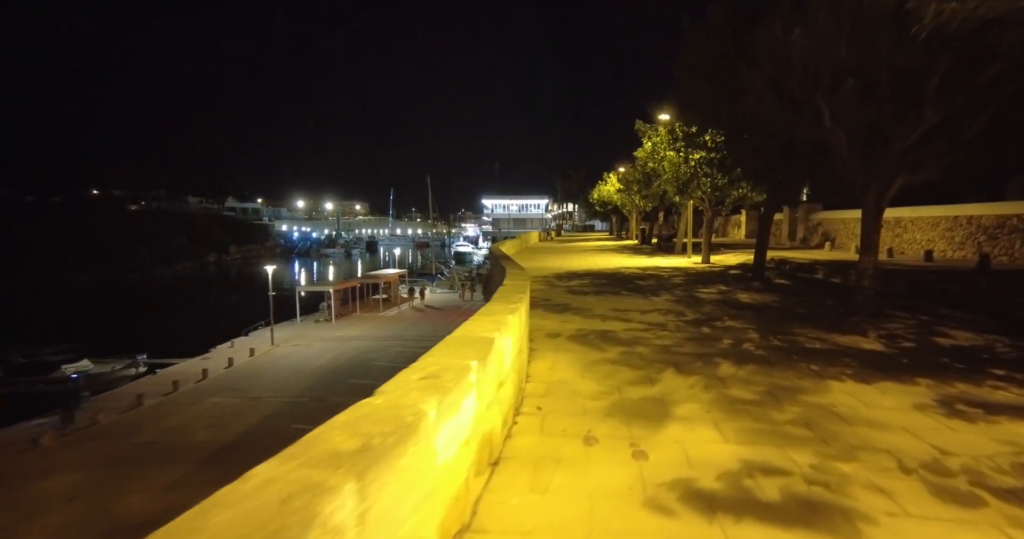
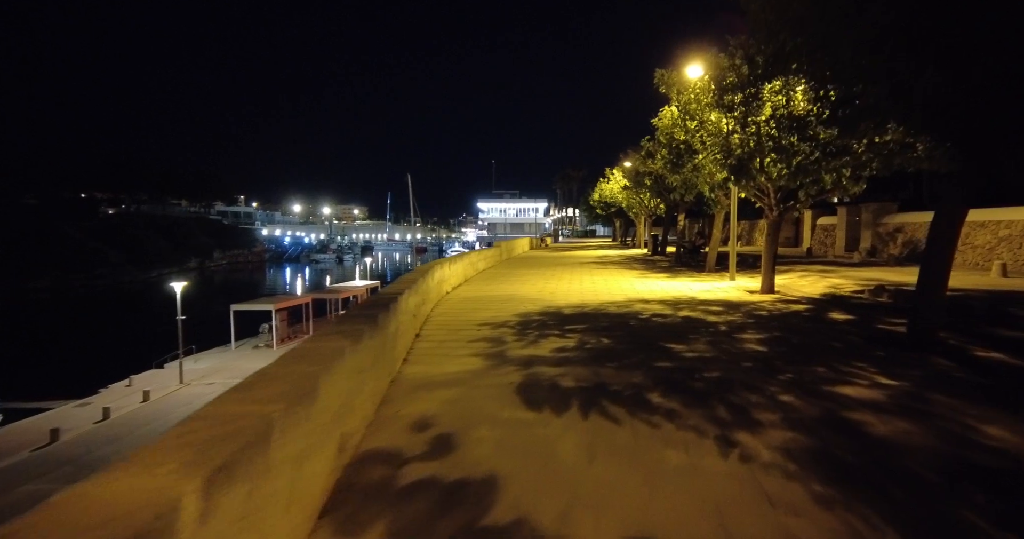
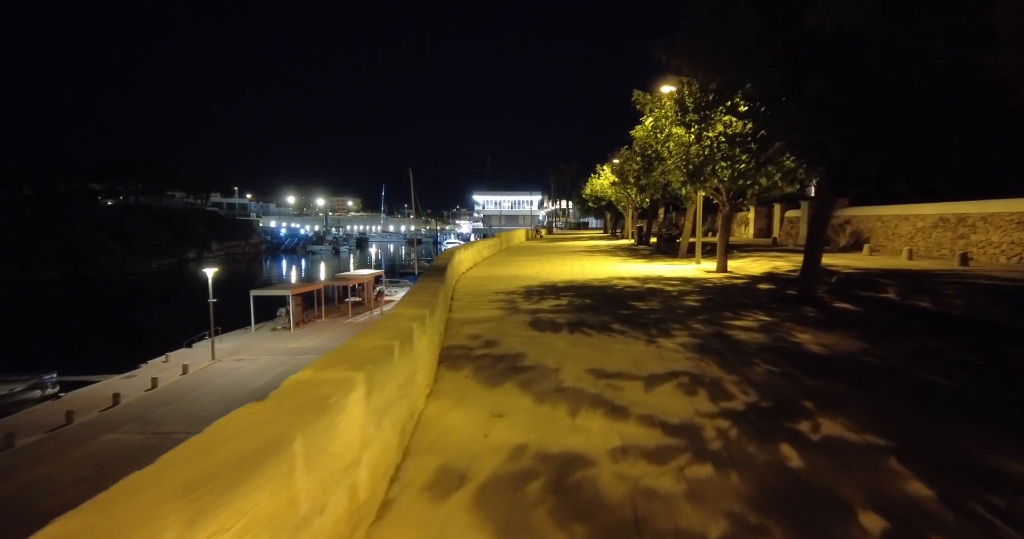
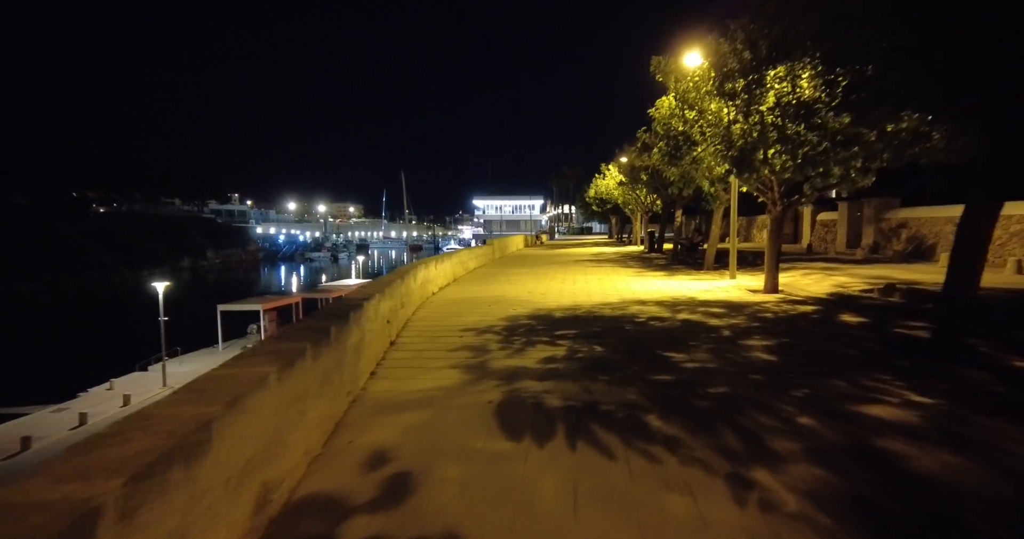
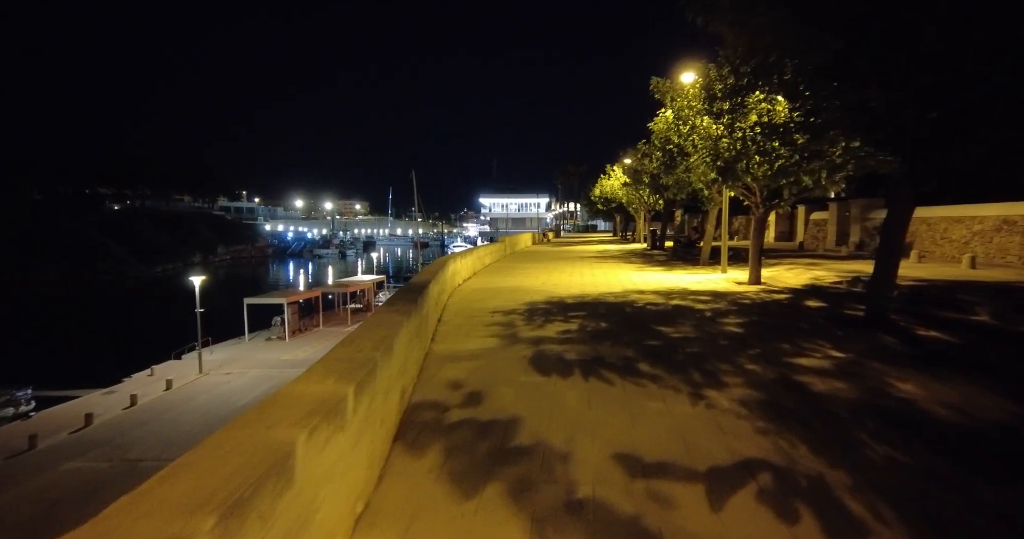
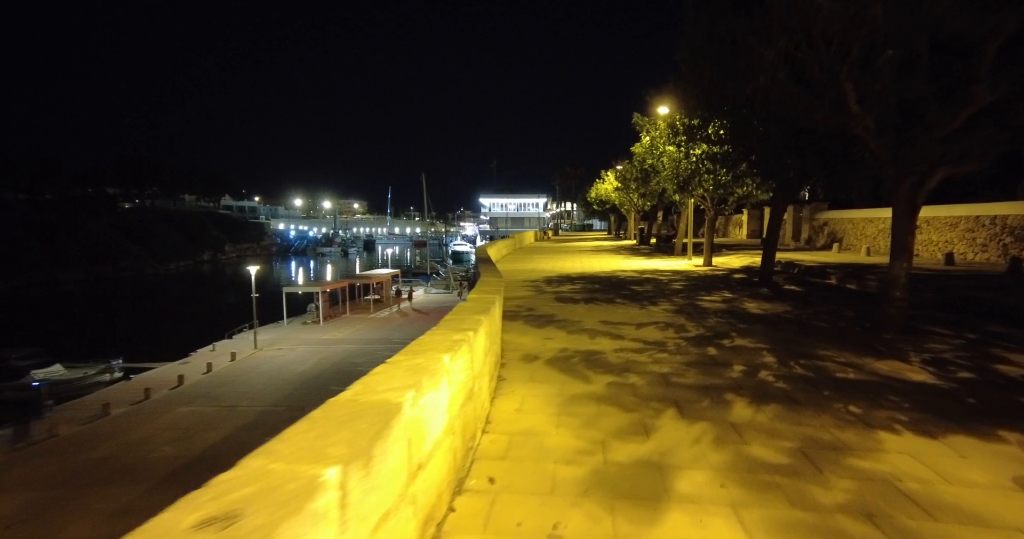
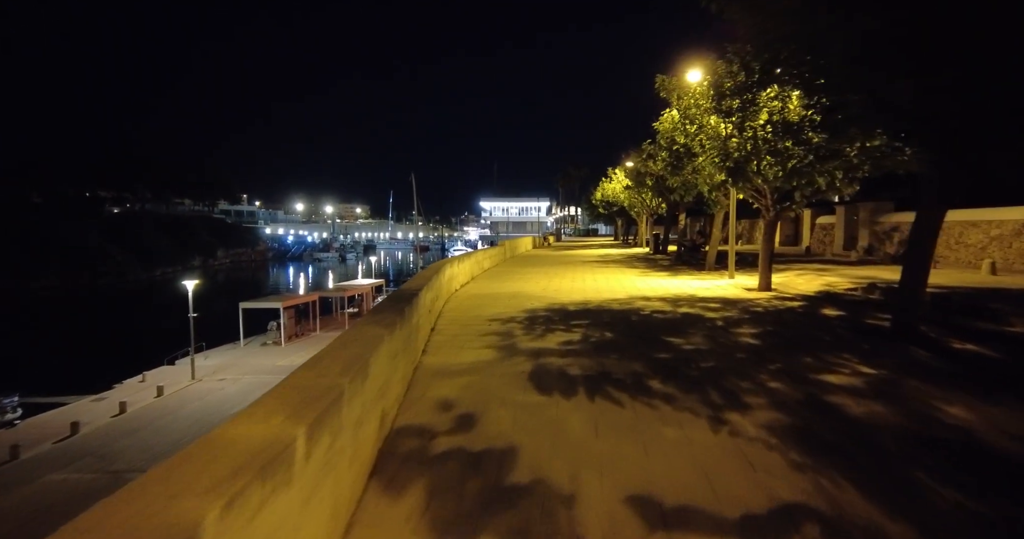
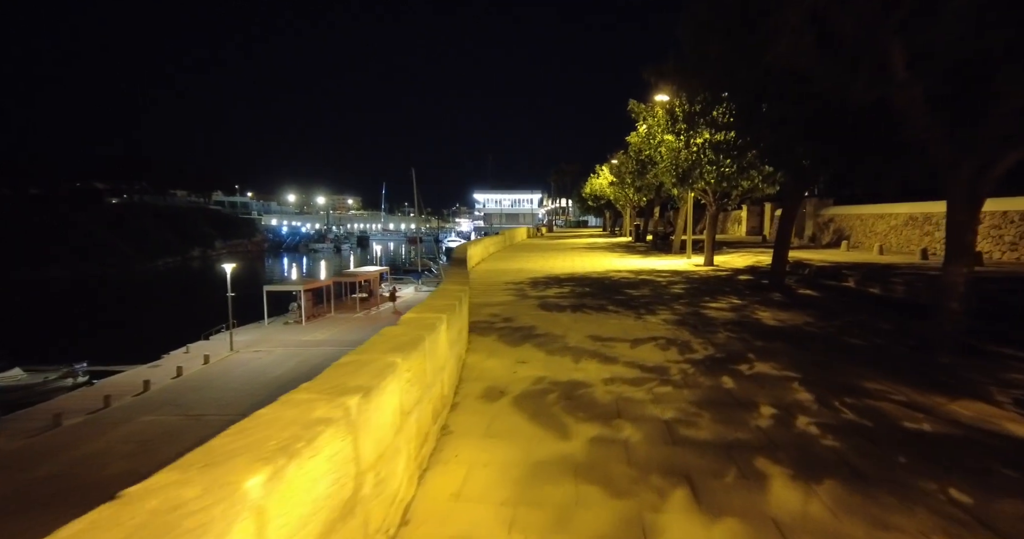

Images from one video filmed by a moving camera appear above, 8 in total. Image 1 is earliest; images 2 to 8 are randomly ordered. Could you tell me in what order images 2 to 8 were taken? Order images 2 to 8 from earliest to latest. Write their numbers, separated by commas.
6, 8, 3, 5, 7, 2, 4
